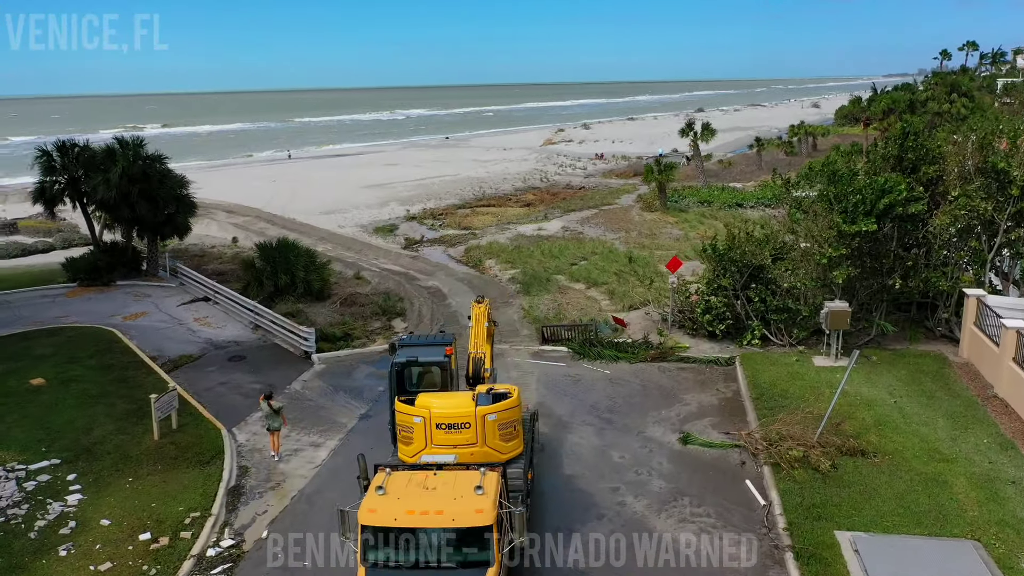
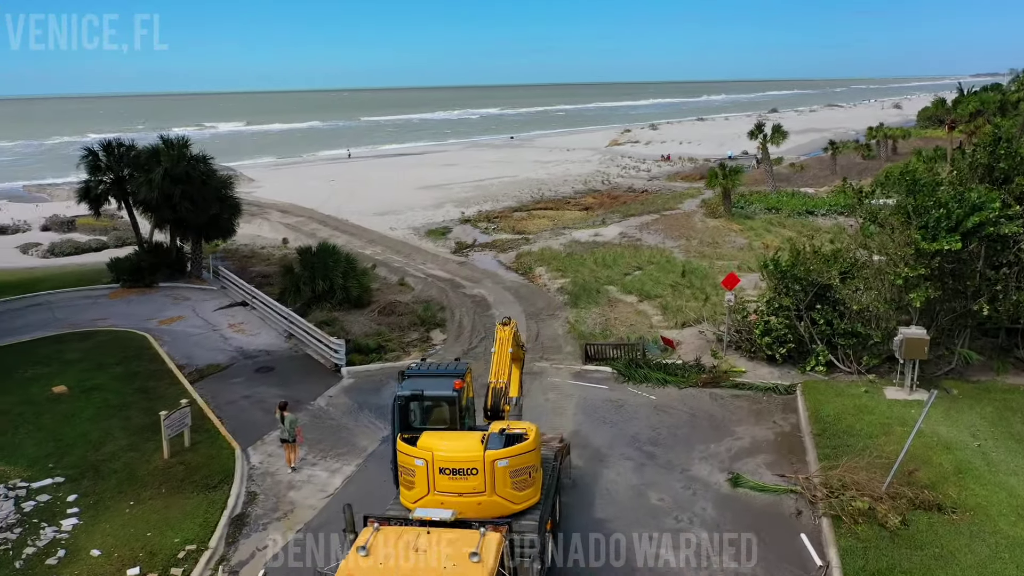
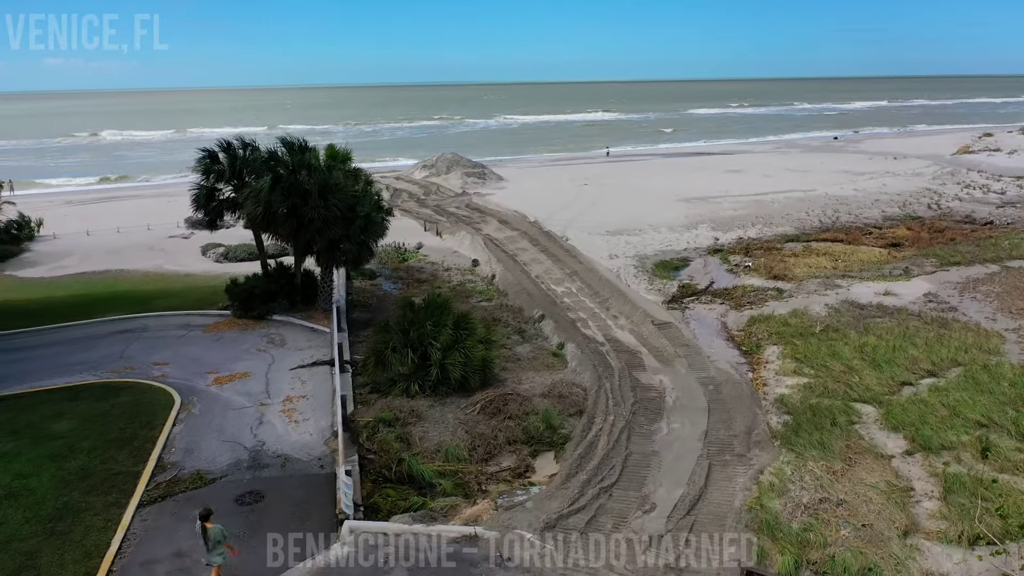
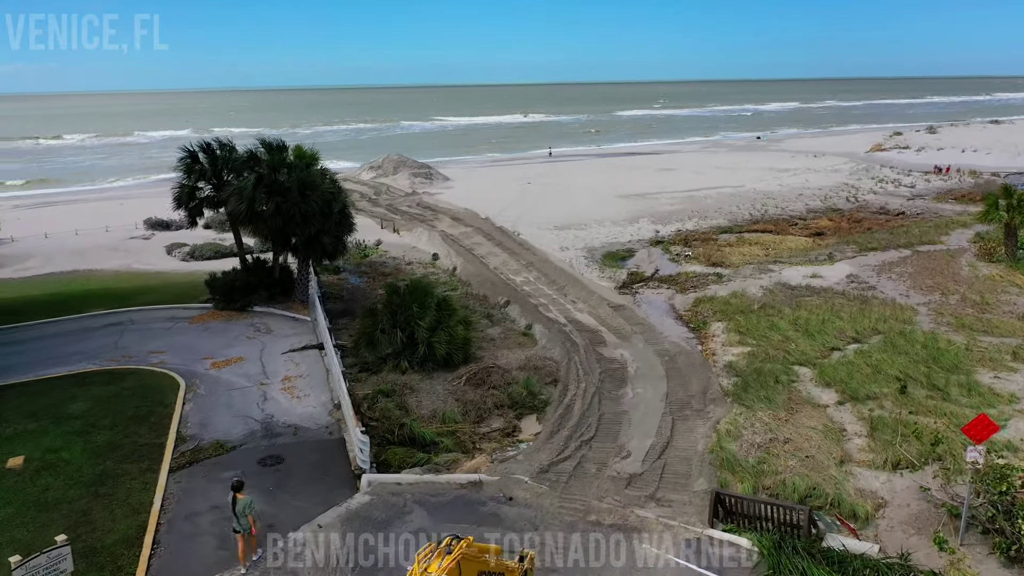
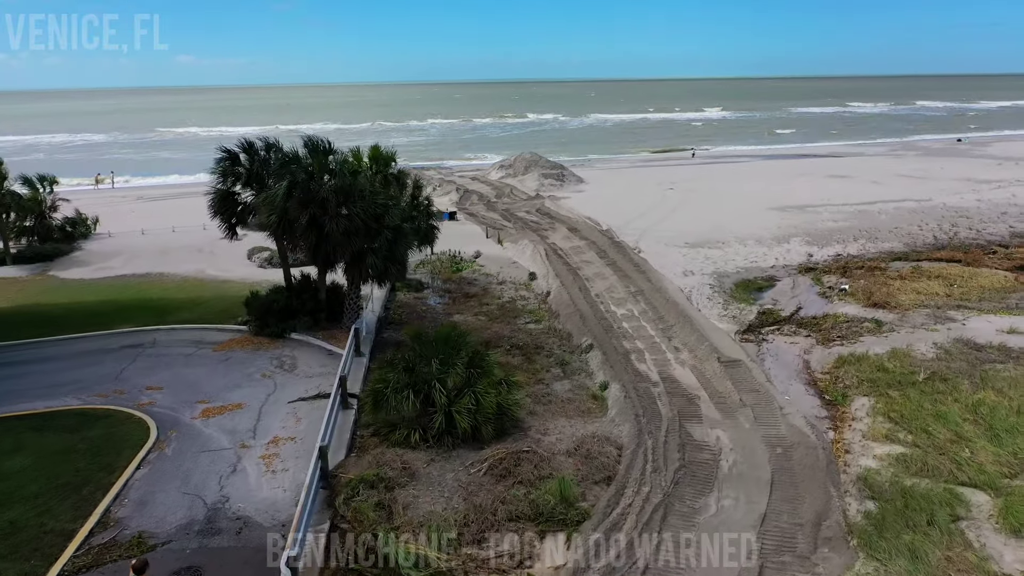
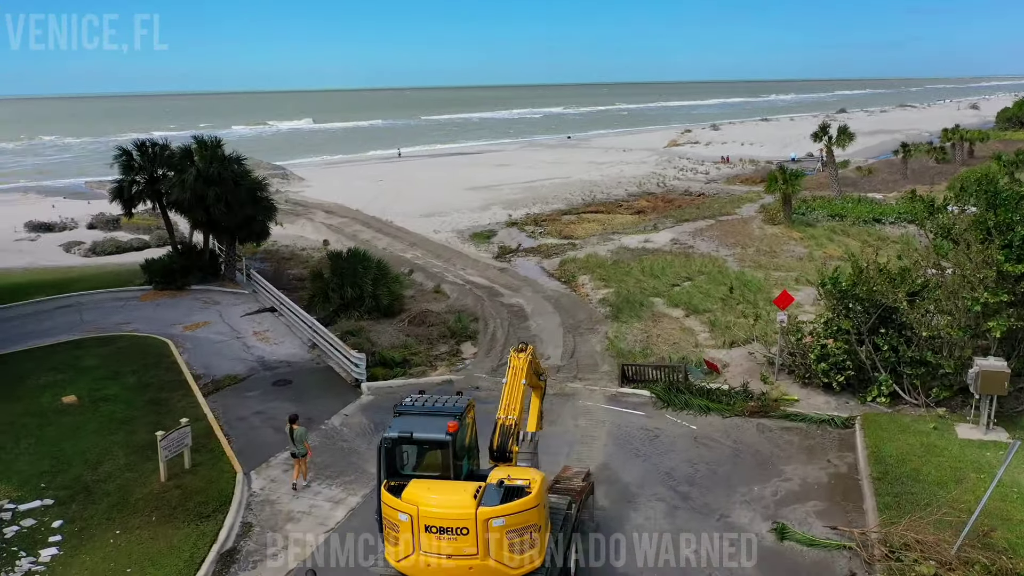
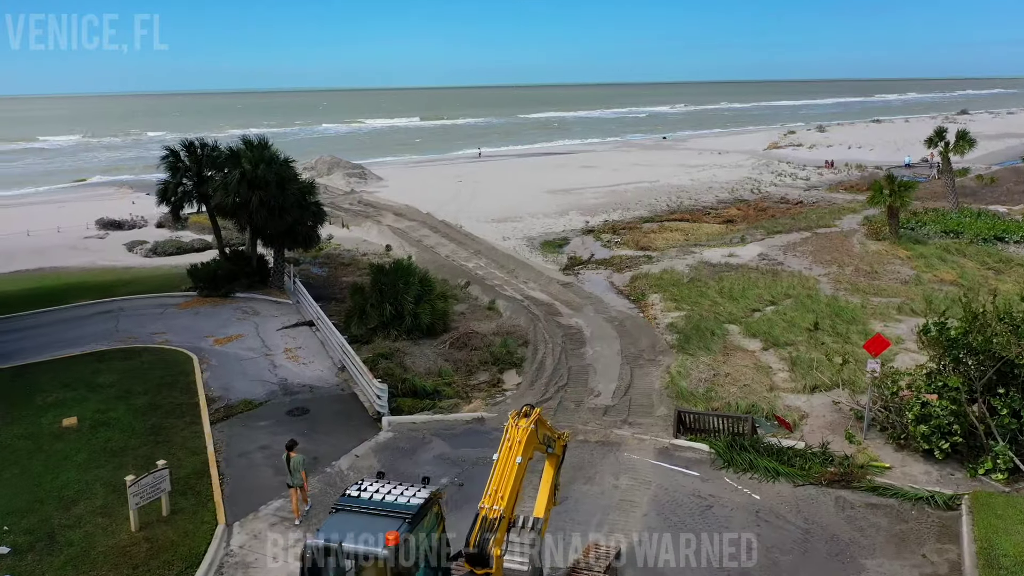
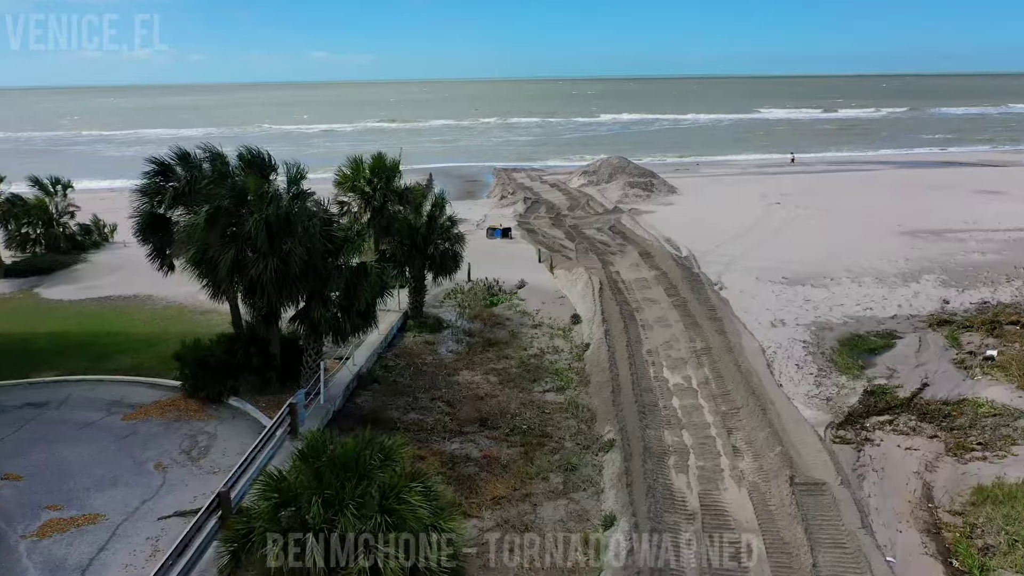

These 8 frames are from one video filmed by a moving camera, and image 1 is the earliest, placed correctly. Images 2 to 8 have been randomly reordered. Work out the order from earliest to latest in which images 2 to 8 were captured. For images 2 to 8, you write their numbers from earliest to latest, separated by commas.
2, 6, 7, 4, 3, 5, 8
